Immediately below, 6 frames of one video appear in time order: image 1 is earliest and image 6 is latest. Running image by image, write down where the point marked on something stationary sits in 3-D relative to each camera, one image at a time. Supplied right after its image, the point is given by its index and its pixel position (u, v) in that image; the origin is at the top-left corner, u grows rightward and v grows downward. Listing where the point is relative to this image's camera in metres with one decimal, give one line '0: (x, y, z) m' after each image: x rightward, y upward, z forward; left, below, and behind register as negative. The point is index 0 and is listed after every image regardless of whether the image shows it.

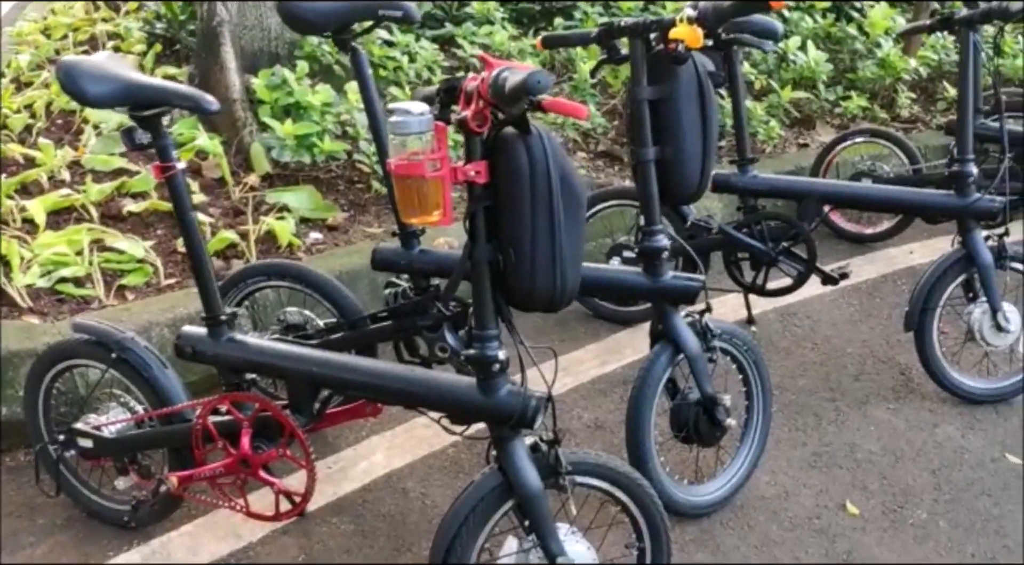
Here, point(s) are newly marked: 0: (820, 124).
0: (+1.9, +1.0, +6.1) m
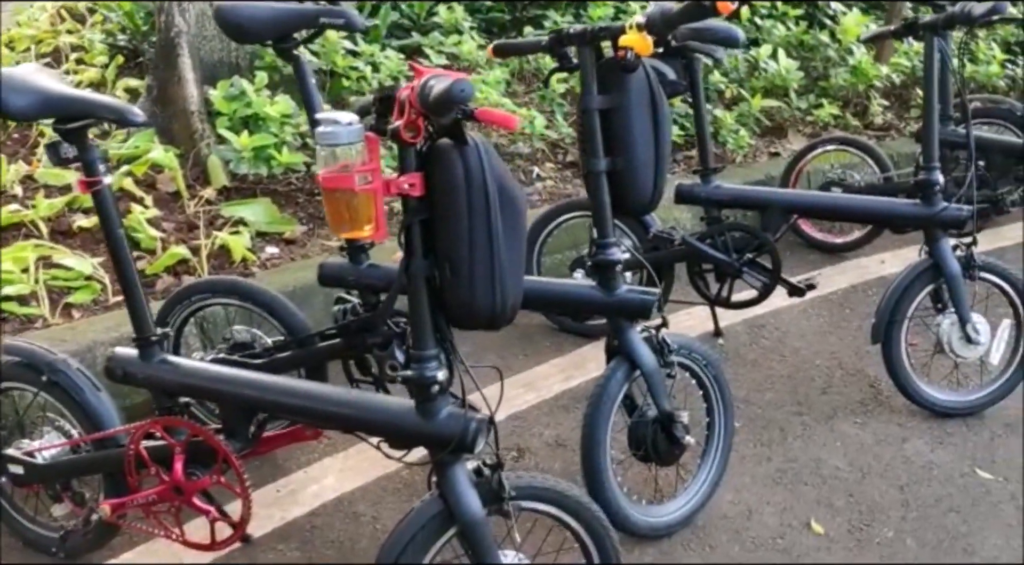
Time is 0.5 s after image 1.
0: (+1.7, +0.9, +6.0) m
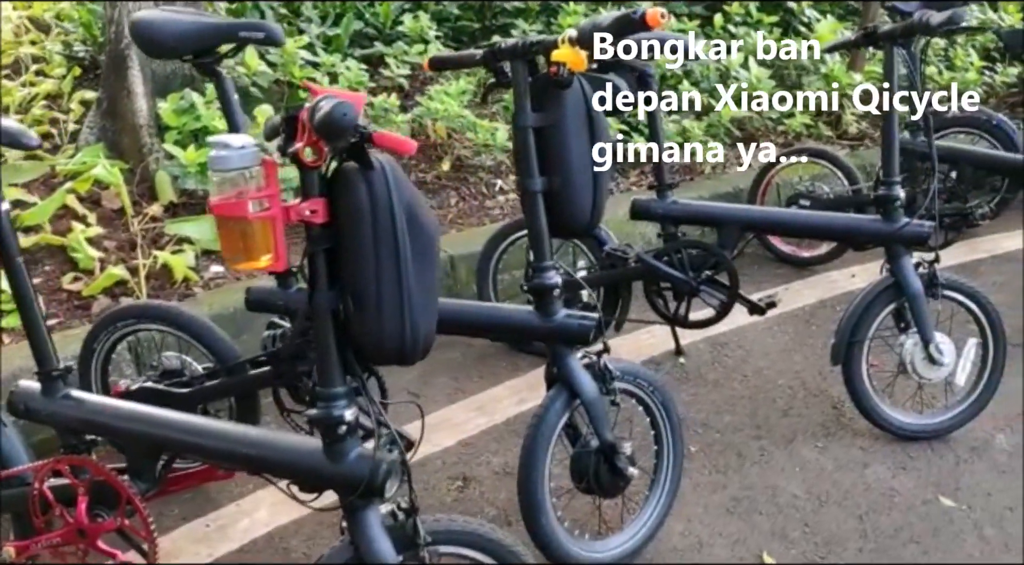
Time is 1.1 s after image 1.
0: (+1.5, +0.8, +5.9) m
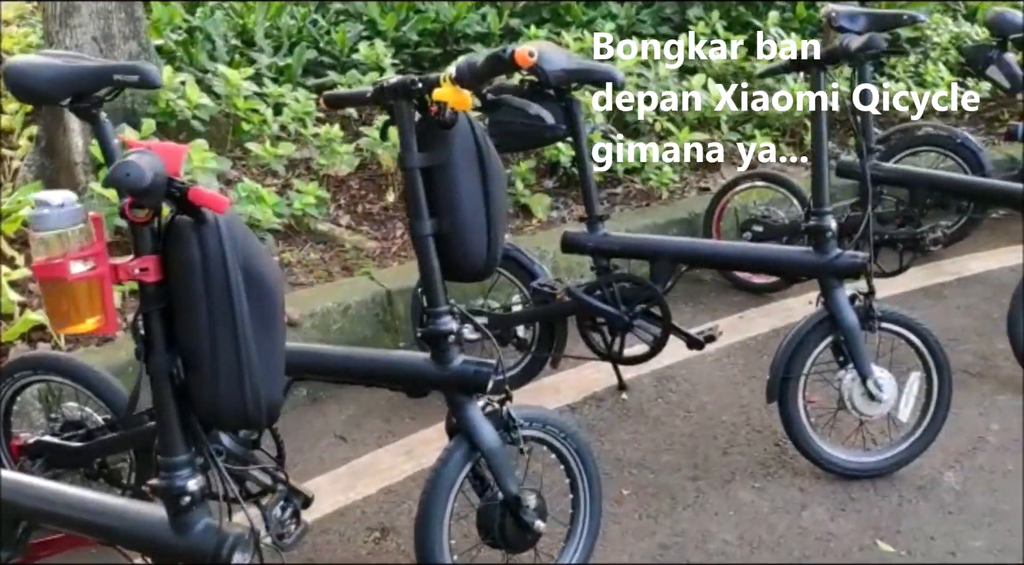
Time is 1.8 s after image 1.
0: (+1.2, +0.7, +5.8) m
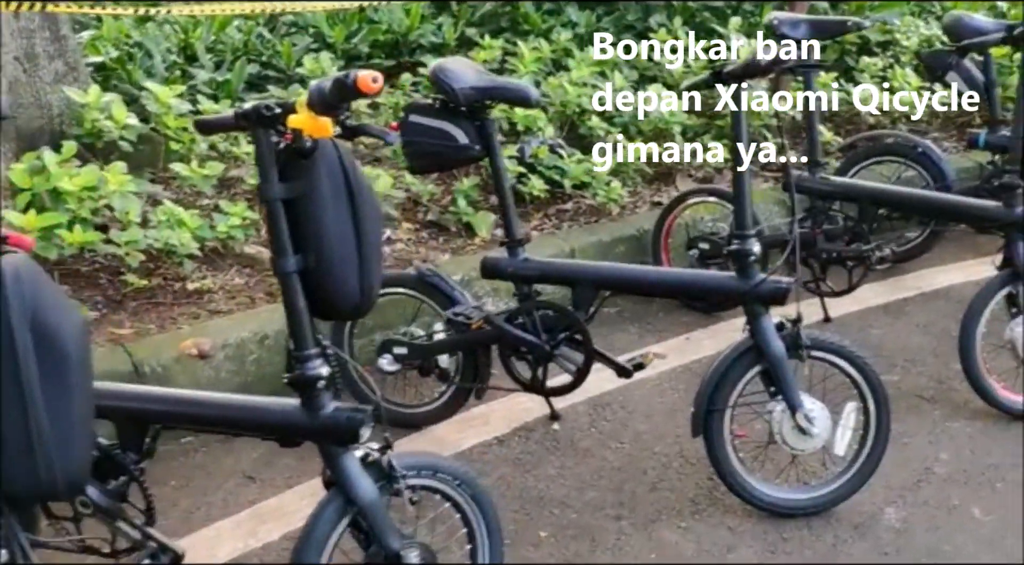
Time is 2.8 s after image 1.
0: (+1.0, +0.6, +5.6) m
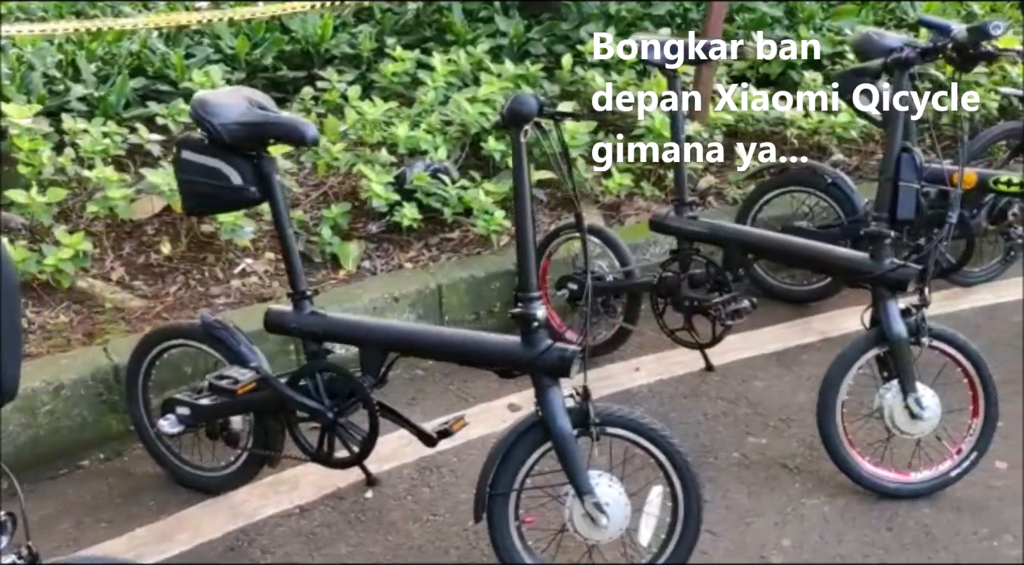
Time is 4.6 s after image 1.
0: (+0.4, +0.4, +5.2) m
